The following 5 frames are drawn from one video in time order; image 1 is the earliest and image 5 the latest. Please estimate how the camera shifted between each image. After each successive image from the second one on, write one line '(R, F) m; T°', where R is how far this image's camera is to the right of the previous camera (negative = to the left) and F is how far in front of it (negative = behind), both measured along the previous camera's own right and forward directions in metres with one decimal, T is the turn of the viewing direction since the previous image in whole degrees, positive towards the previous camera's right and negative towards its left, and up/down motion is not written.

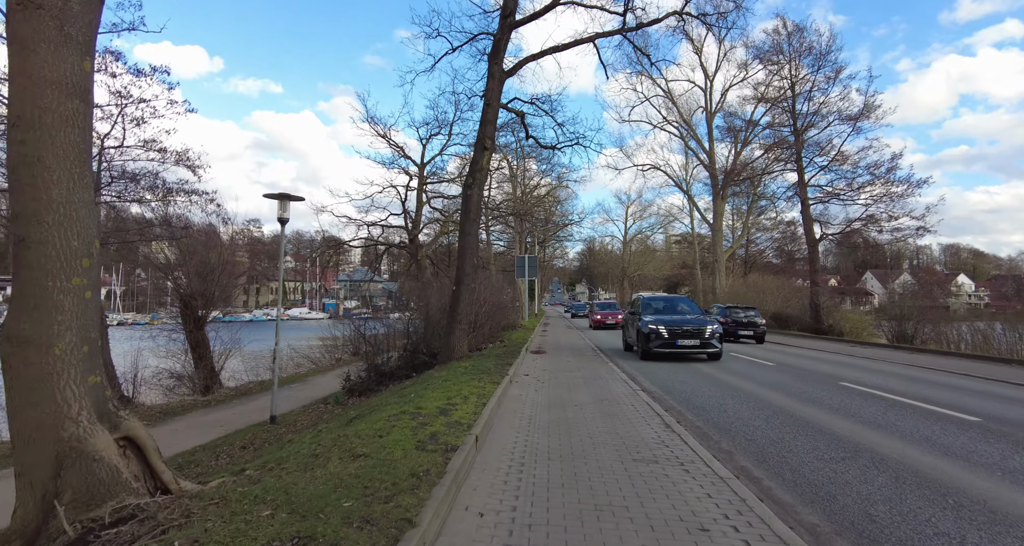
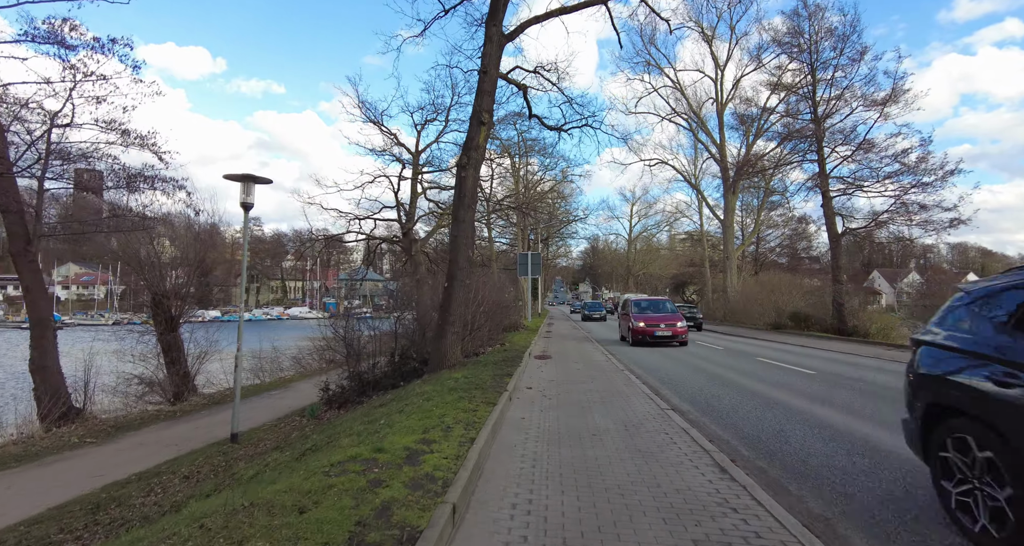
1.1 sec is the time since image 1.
(0.0, +1.6) m; 0°
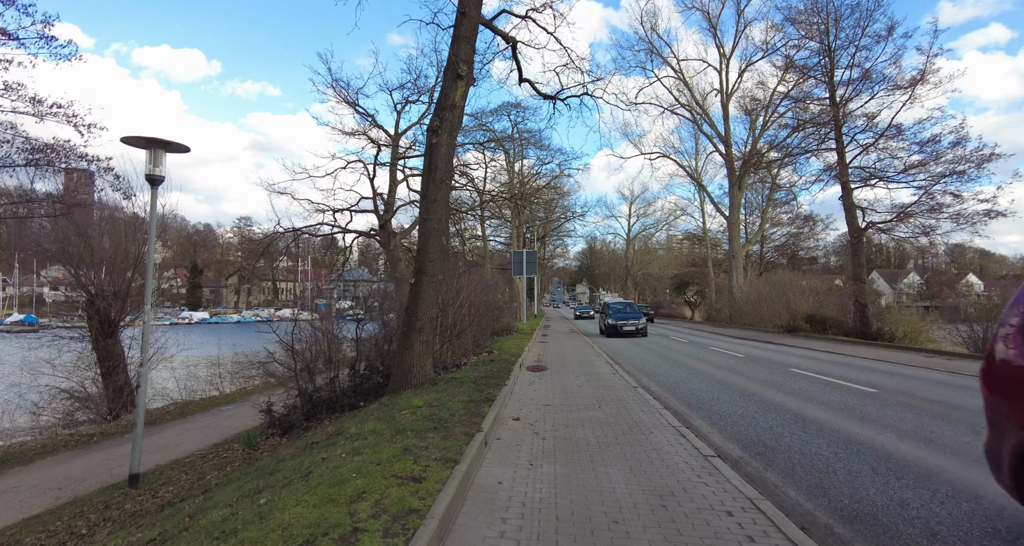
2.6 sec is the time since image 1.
(+0.2, +2.2) m; 0°
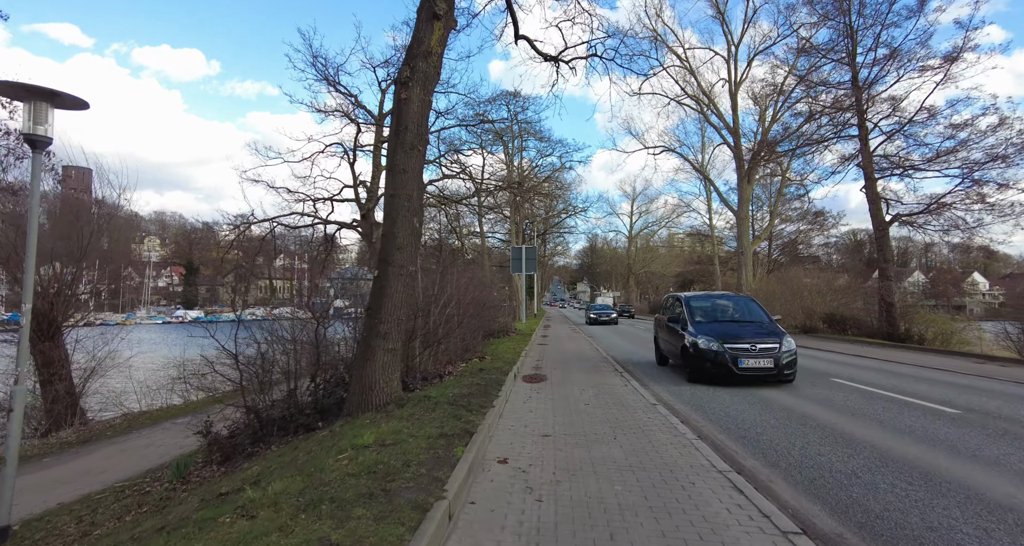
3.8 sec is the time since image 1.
(+0.1, +1.8) m; 0°
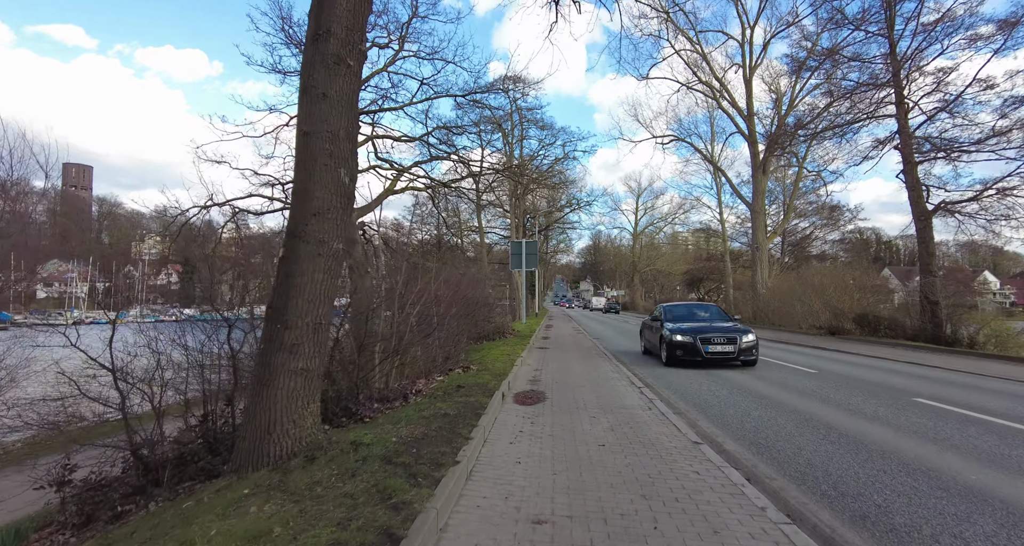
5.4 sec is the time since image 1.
(+0.2, +2.3) m; 0°
